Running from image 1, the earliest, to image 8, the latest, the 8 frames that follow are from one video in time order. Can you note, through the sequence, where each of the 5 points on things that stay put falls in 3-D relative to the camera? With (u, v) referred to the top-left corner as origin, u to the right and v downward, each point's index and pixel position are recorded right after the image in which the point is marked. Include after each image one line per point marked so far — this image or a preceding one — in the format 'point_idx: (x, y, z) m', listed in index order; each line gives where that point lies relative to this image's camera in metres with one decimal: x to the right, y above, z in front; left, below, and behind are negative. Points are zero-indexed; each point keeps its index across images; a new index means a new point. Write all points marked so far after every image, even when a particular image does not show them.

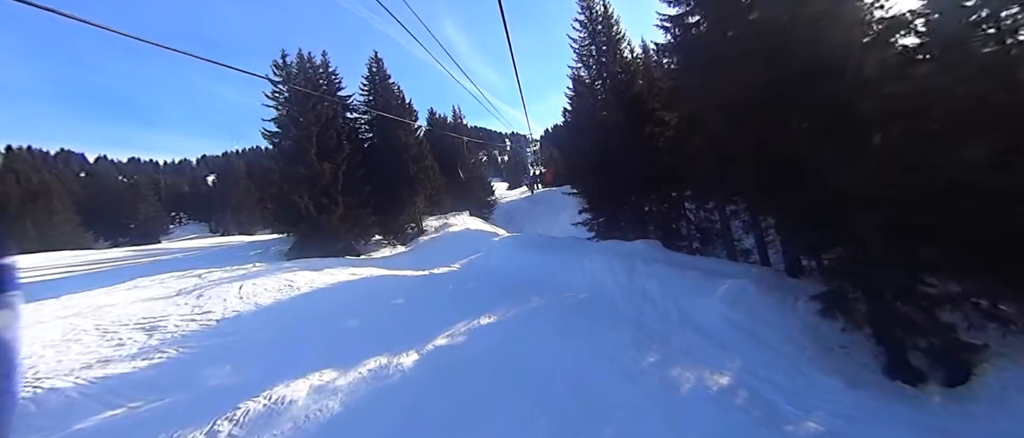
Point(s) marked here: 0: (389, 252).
0: (-5.9, -1.6, +17.1) m
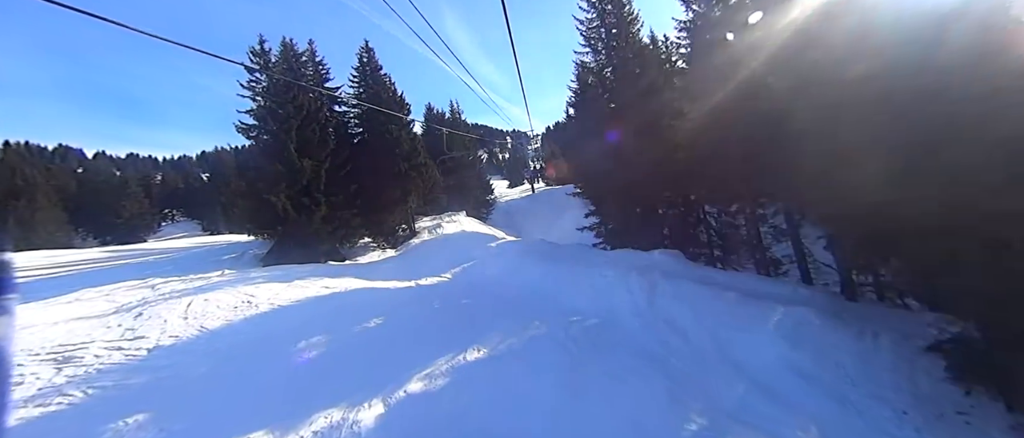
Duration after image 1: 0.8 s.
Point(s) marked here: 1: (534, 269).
0: (-6.0, -1.7, +15.8) m
1: (+0.6, -1.3, +9.3) m
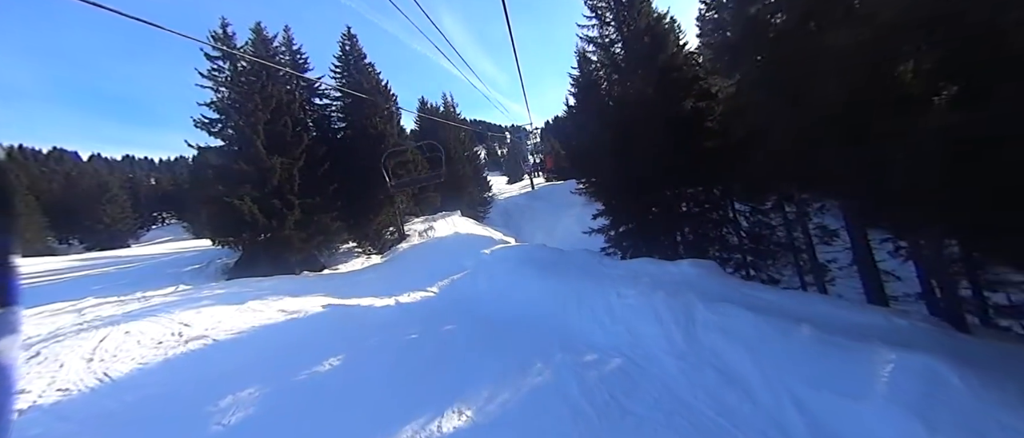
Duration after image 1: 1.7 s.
0: (-6.1, -1.8, +14.3) m
1: (+0.5, -1.4, +7.8) m
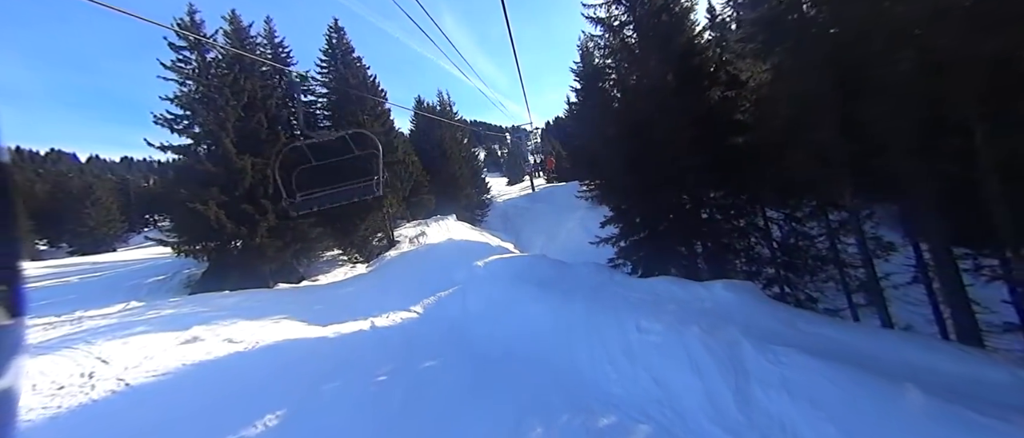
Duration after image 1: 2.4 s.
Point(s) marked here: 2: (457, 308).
0: (-6.2, -2.0, +13.0) m
1: (+0.4, -1.6, +6.5) m
2: (-1.1, -1.8, +7.5) m
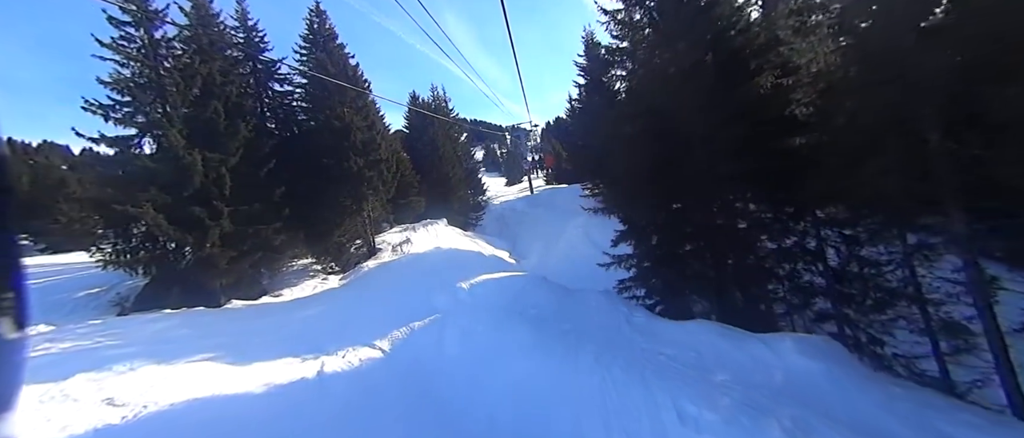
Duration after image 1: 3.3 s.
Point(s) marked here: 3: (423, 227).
0: (-6.4, -2.2, +11.4) m
1: (+0.2, -1.9, +4.9) m
2: (-1.3, -2.1, +5.9) m
3: (-4.3, -0.4, +17.1) m
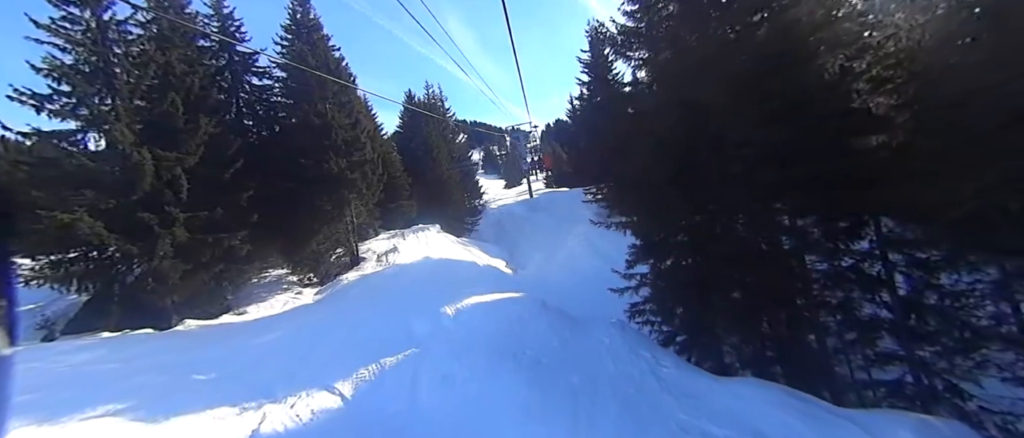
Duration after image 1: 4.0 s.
0: (-6.5, -2.4, +10.2) m
1: (+0.1, -2.1, +3.7) m
2: (-1.4, -2.3, +4.6) m
3: (-4.4, -0.6, +15.9) m
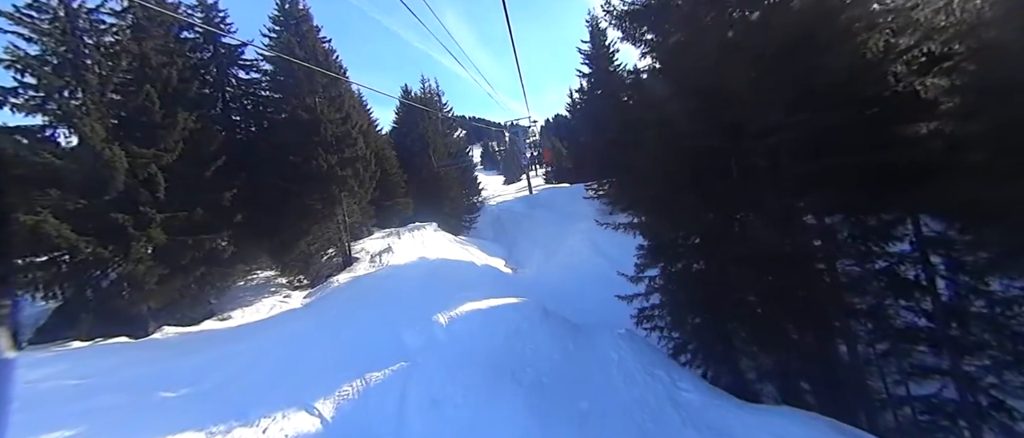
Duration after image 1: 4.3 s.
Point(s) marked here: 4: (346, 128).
0: (-6.5, -2.4, +9.7) m
1: (+0.1, -2.1, +3.2) m
2: (-1.4, -2.3, +4.1) m
3: (-4.4, -0.5, +15.3) m
4: (-5.9, +3.2, +12.8) m
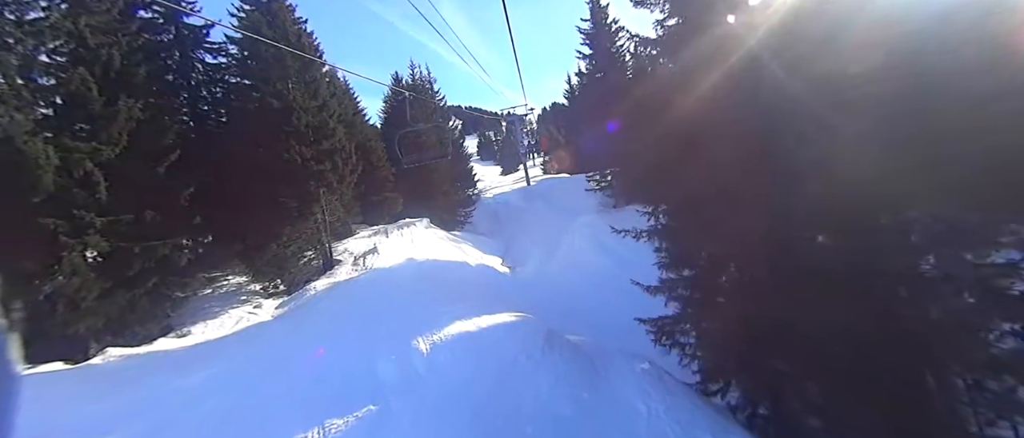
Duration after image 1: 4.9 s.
0: (-6.6, -2.4, +8.6) m
1: (0.0, -2.2, +2.2) m
2: (-1.5, -2.4, +3.1) m
3: (-4.5, -0.4, +14.3) m
4: (-6.0, +3.3, +11.6) m
